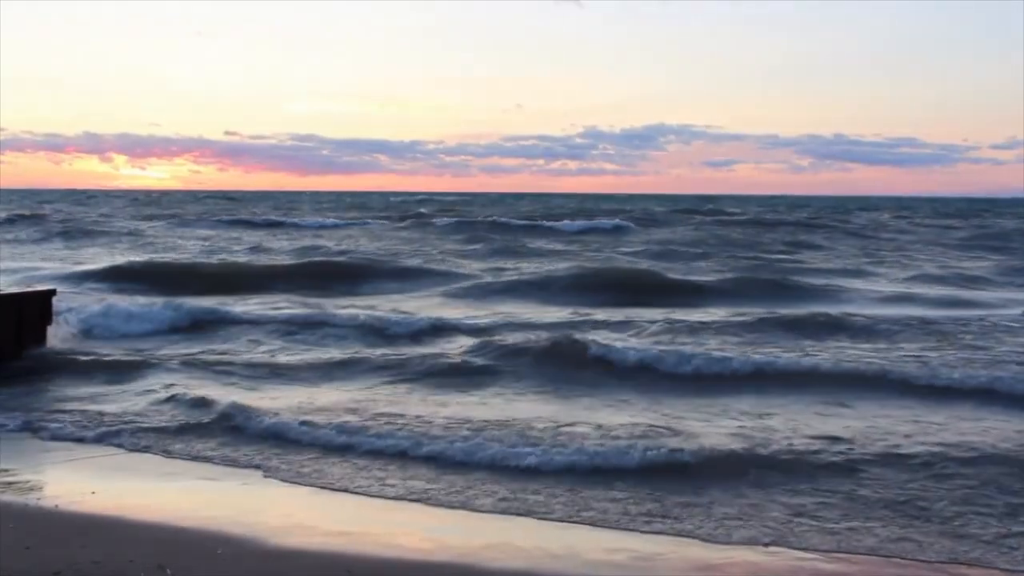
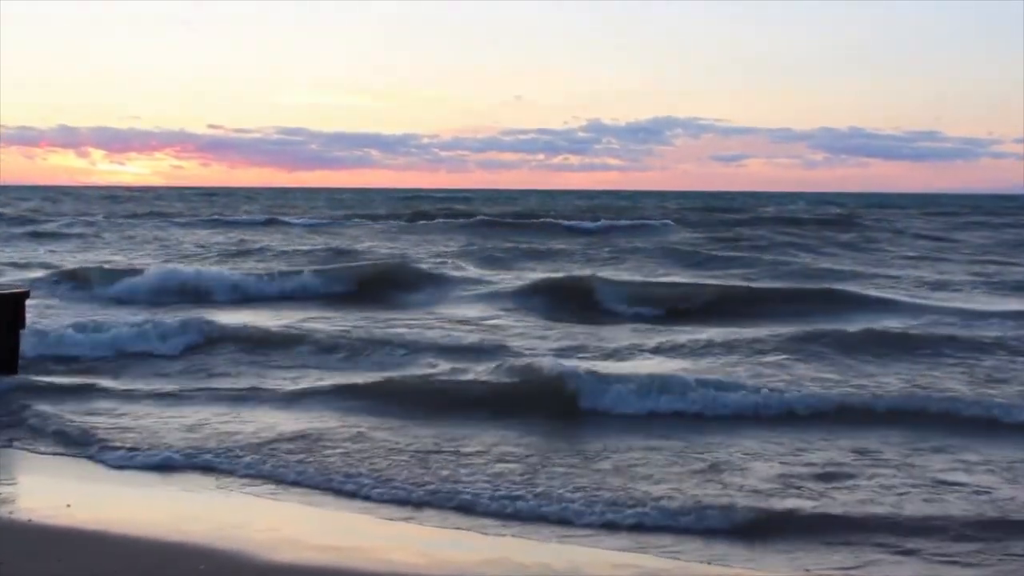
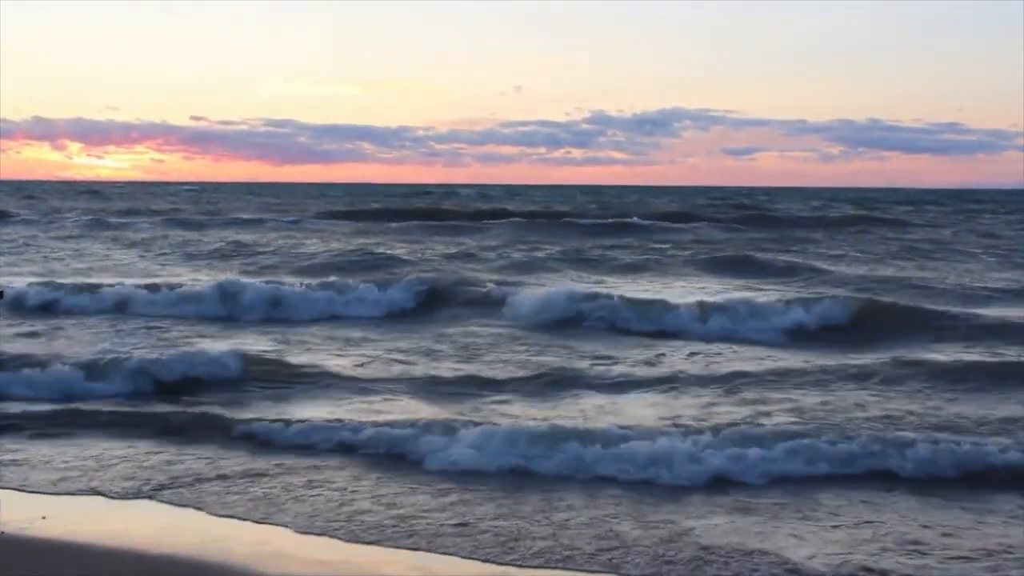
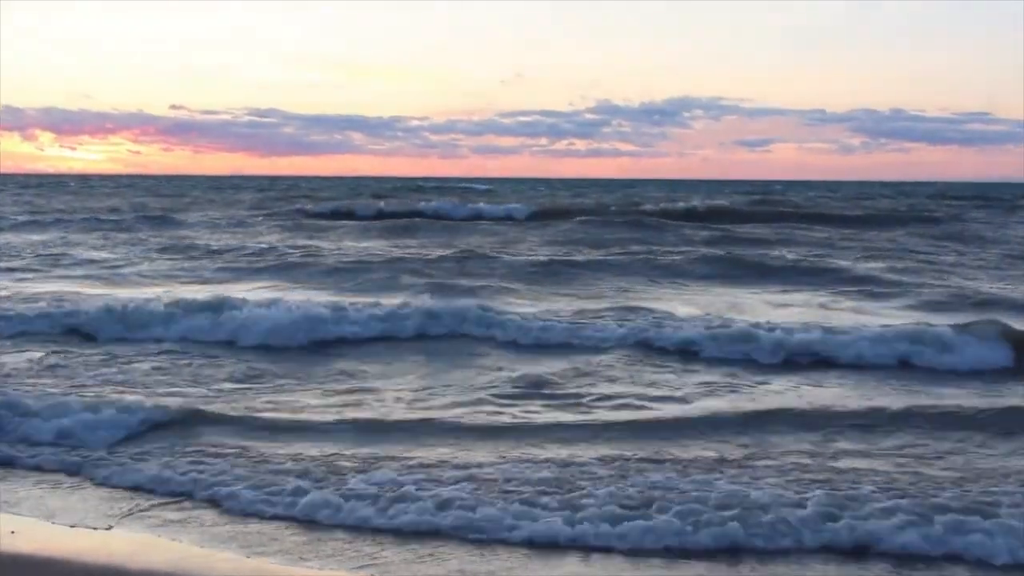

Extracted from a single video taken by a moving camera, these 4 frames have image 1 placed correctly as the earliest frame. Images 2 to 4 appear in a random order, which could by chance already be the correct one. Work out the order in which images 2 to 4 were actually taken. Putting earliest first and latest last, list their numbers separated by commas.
2, 3, 4
